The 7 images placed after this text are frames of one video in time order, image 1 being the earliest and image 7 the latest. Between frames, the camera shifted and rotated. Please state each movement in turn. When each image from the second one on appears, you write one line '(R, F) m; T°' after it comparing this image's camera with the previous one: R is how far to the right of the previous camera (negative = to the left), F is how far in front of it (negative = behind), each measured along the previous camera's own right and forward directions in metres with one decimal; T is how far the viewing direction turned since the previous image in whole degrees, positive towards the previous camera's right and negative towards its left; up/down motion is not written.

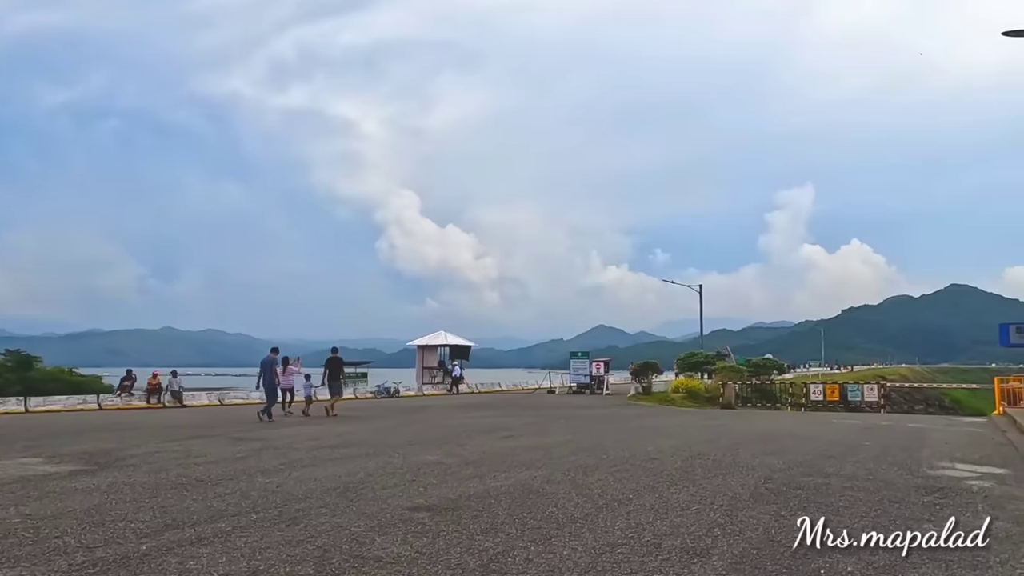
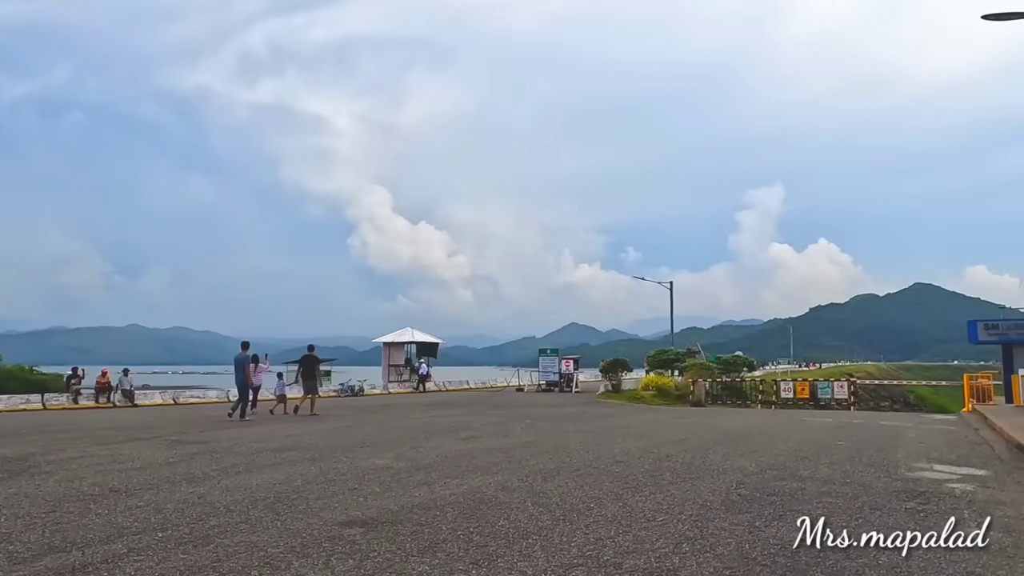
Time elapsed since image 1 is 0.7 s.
(+0.2, +0.8) m; +2°
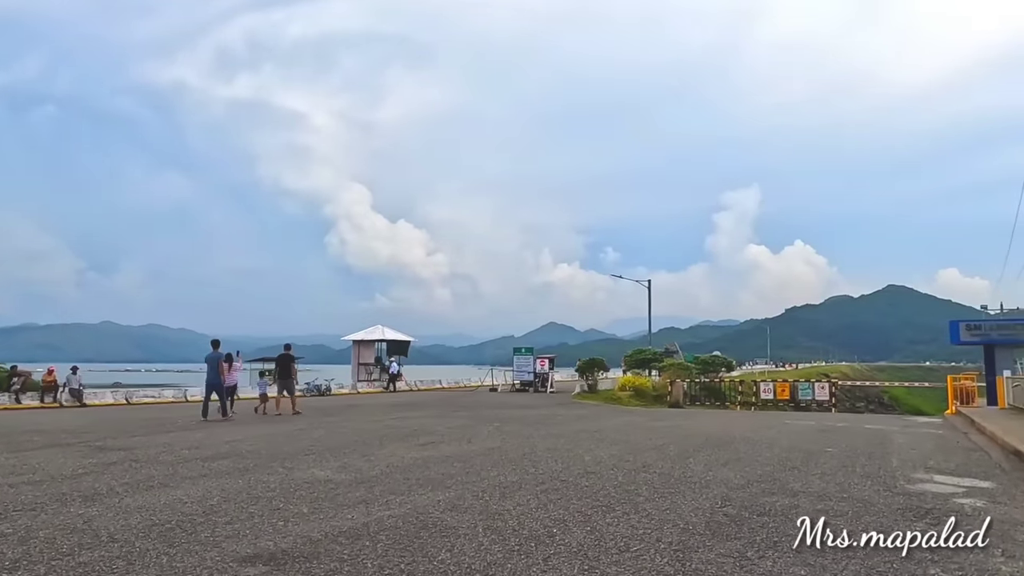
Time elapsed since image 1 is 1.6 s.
(+0.3, +1.2) m; +2°
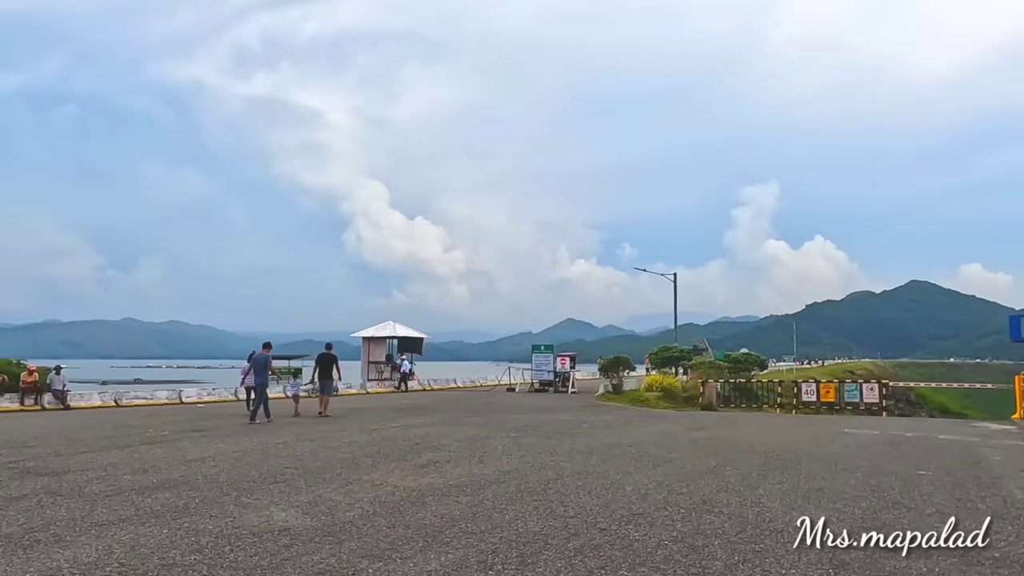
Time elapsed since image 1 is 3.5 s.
(0.0, +2.5) m; -1°
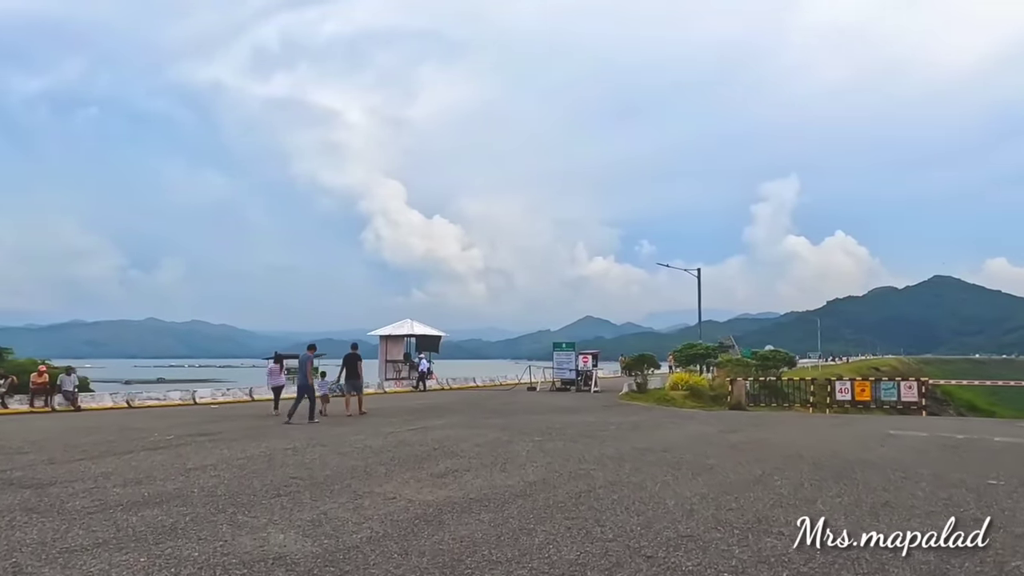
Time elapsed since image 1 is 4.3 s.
(-0.1, +1.0) m; -1°
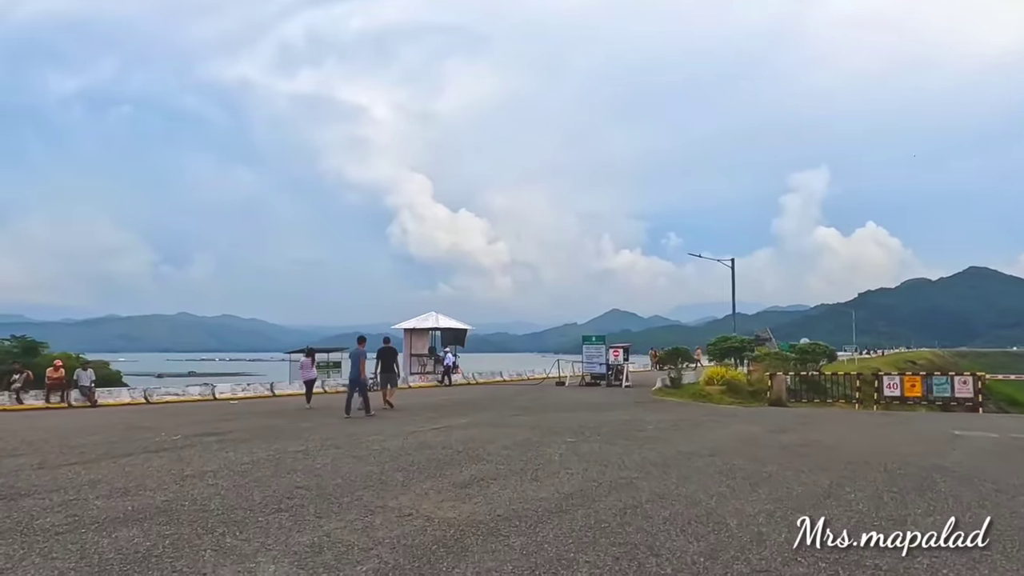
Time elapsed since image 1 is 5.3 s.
(-0.1, +1.2) m; -2°
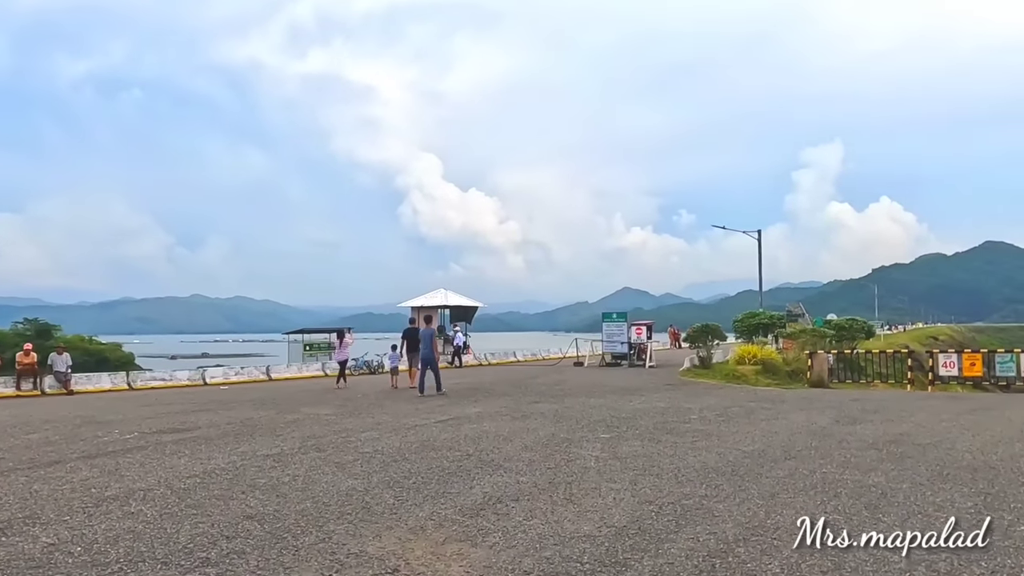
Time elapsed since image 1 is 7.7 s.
(-0.1, +2.5) m; -1°
